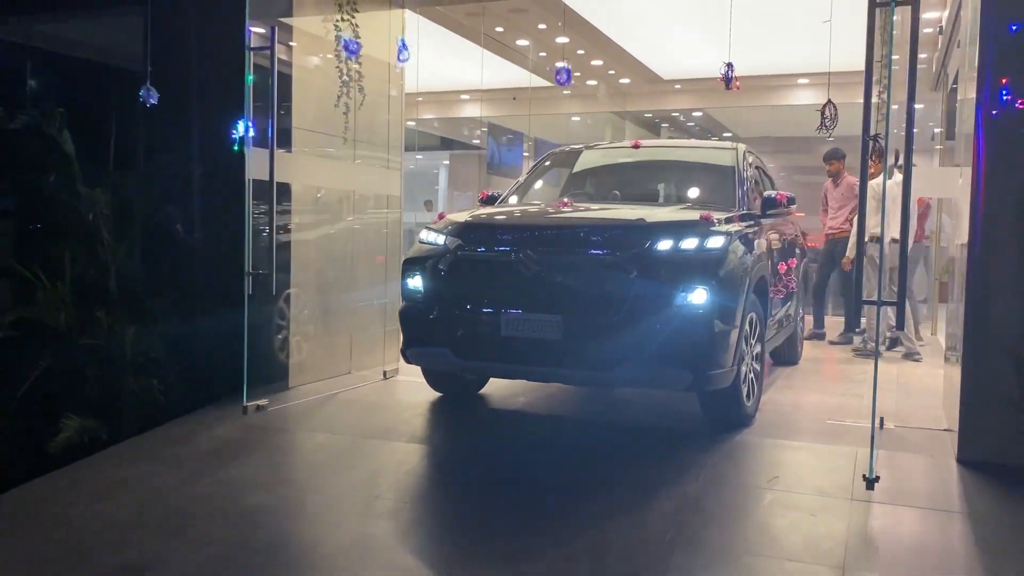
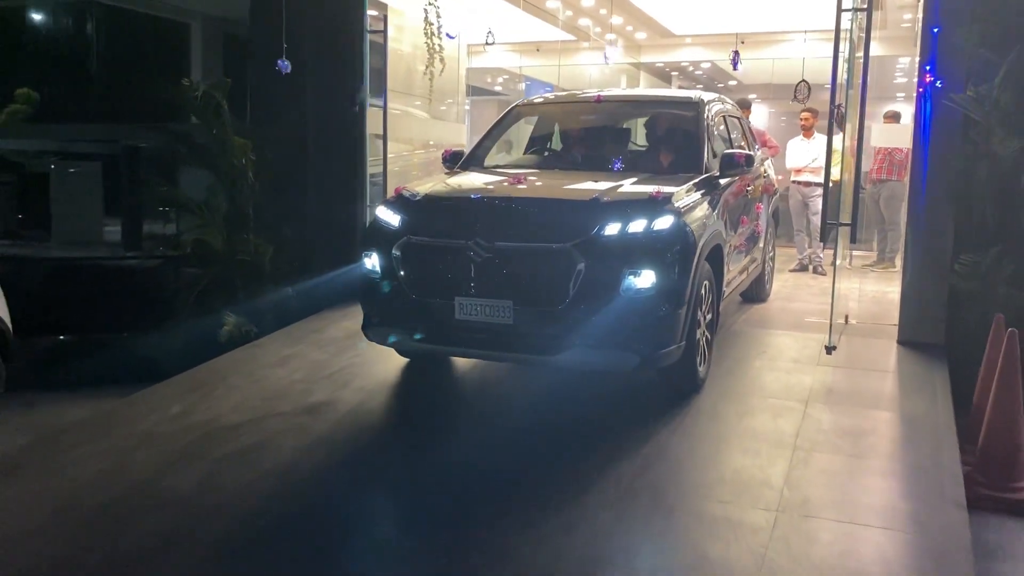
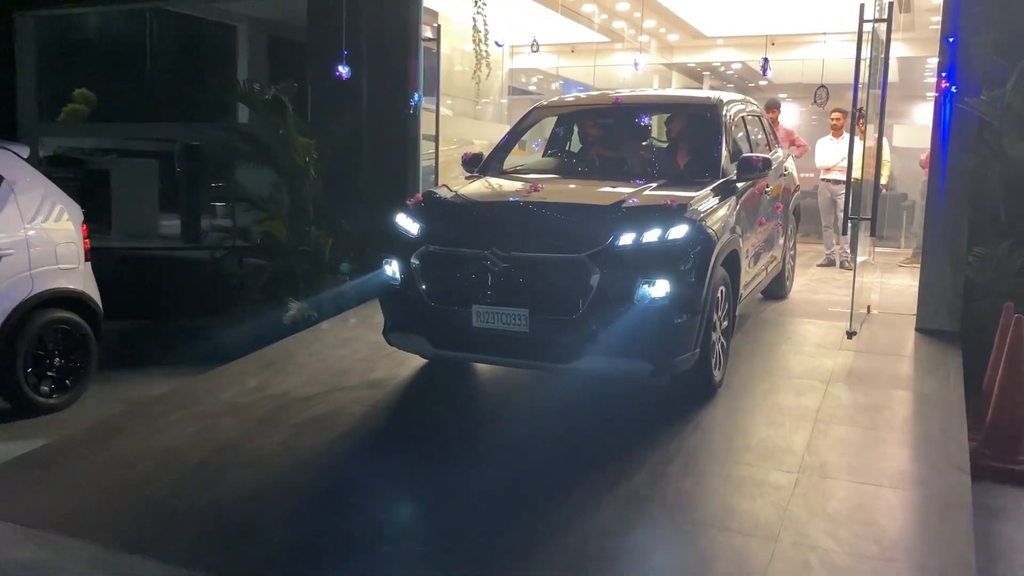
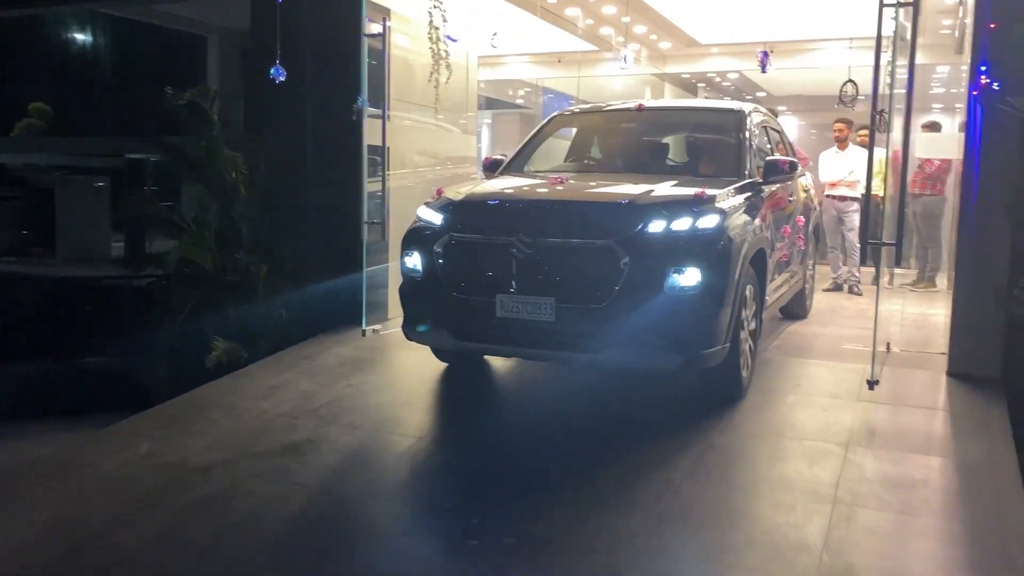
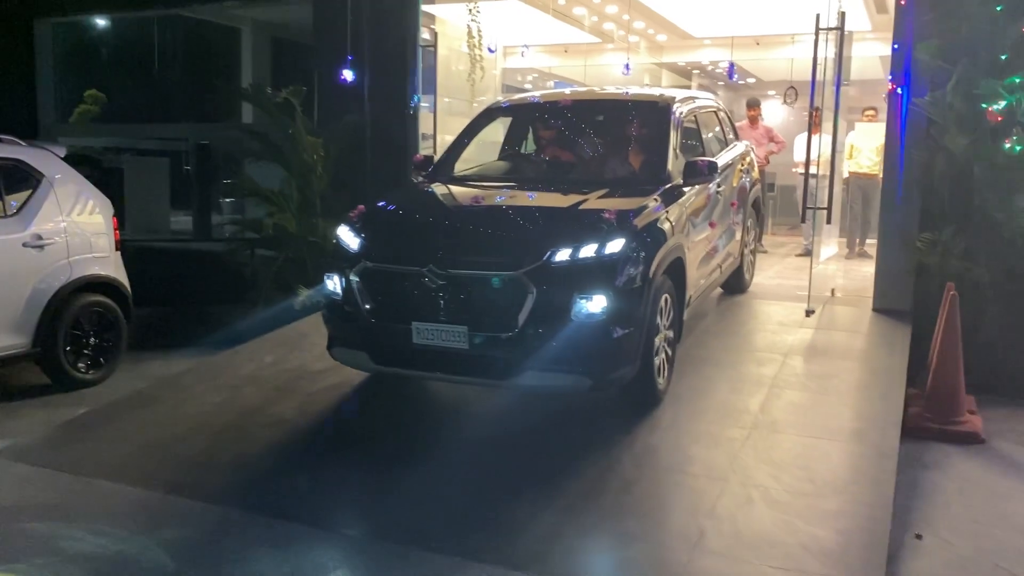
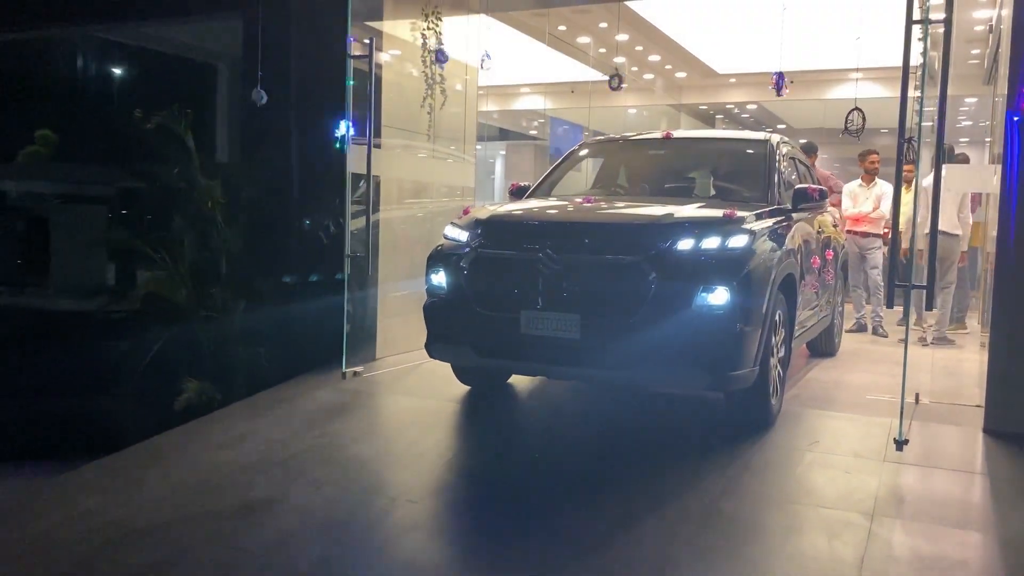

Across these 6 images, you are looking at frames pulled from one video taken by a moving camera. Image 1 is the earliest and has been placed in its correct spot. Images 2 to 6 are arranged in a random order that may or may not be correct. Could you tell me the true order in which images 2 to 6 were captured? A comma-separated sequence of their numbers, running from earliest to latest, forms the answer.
6, 4, 2, 3, 5
